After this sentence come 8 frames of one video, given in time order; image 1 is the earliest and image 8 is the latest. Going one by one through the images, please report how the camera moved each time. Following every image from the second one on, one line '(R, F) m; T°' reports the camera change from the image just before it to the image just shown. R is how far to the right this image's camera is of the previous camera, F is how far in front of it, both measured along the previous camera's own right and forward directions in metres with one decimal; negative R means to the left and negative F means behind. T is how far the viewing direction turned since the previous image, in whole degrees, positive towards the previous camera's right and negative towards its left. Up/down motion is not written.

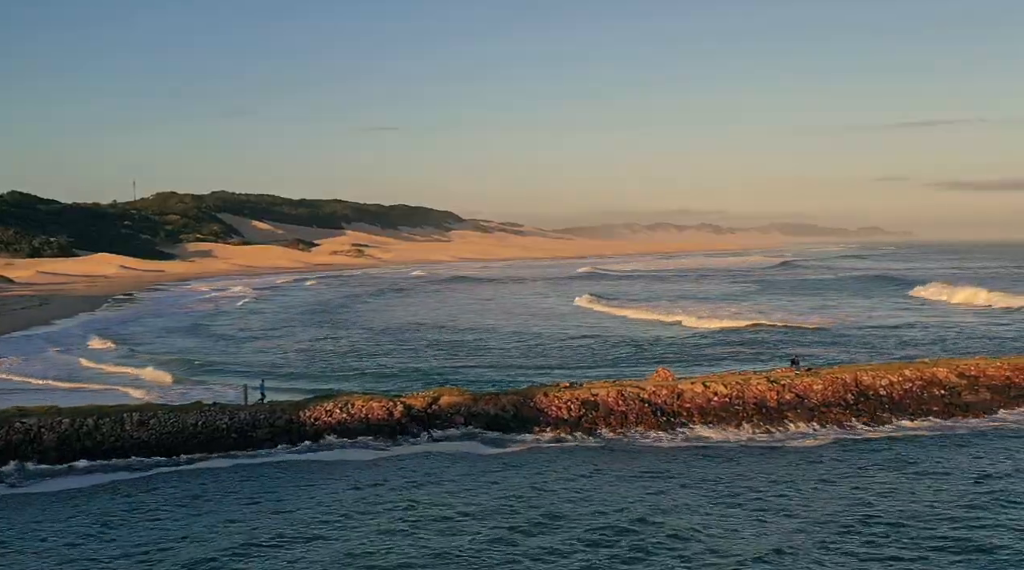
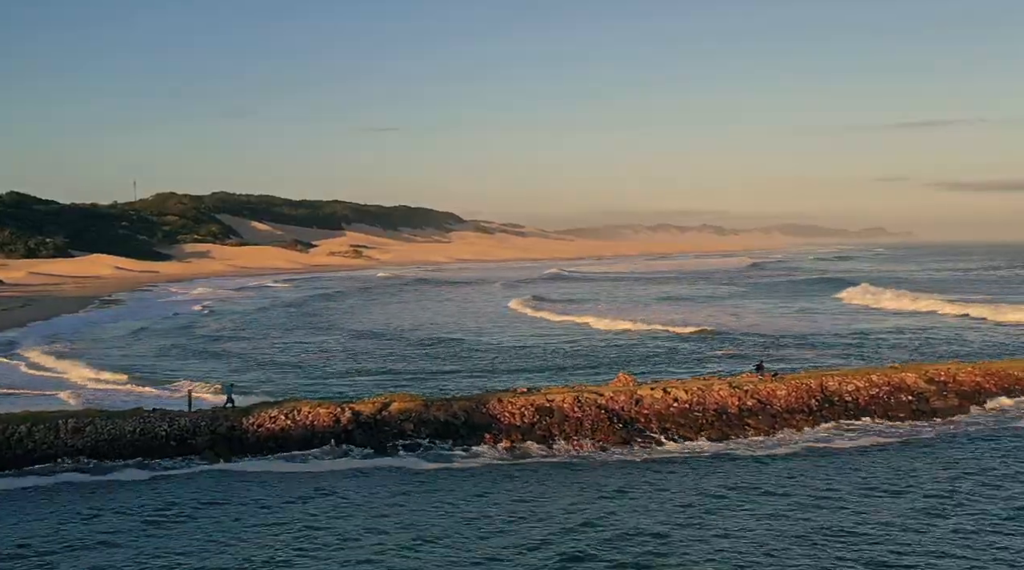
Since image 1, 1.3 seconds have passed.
(+1.0, +0.4) m; 0°
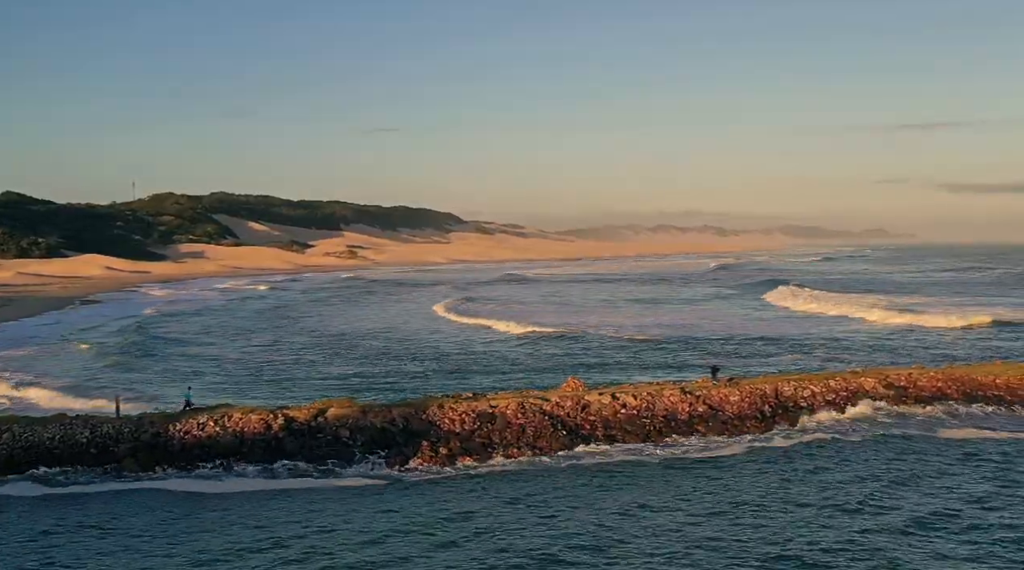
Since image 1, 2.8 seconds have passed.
(+1.2, +0.5) m; 0°
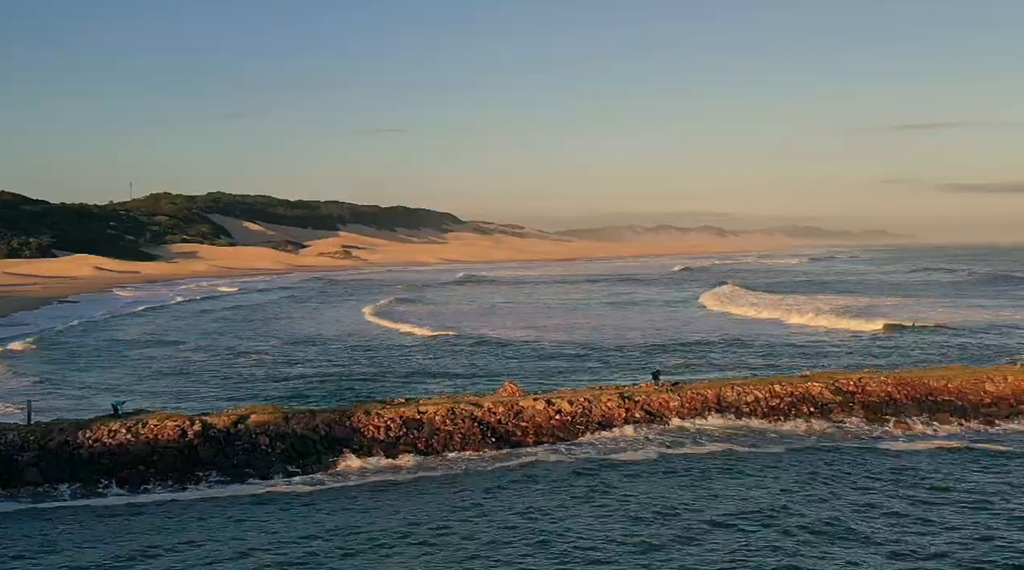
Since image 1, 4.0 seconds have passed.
(+1.4, +0.5) m; 0°
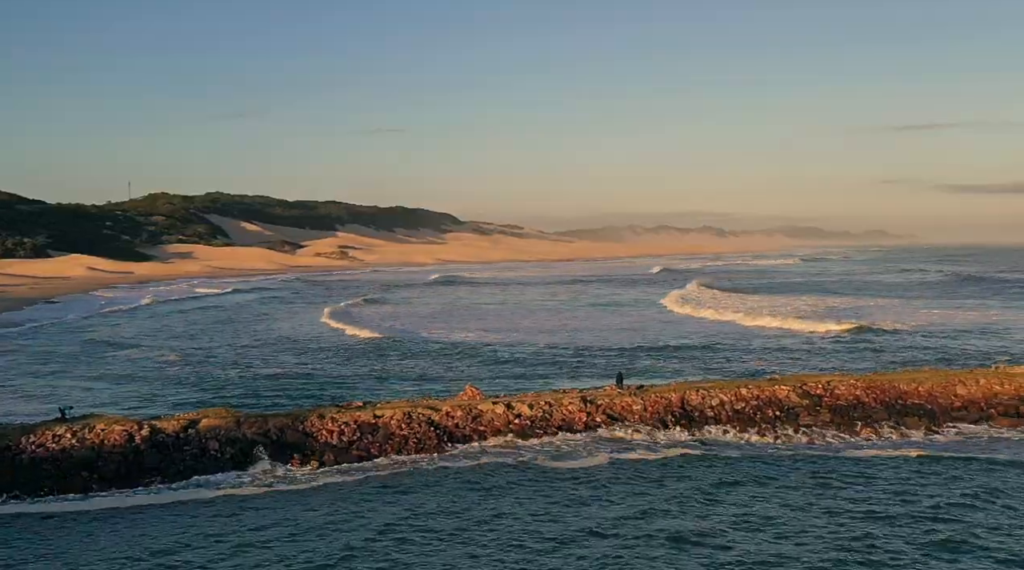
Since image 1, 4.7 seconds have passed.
(+0.9, +0.3) m; 0°
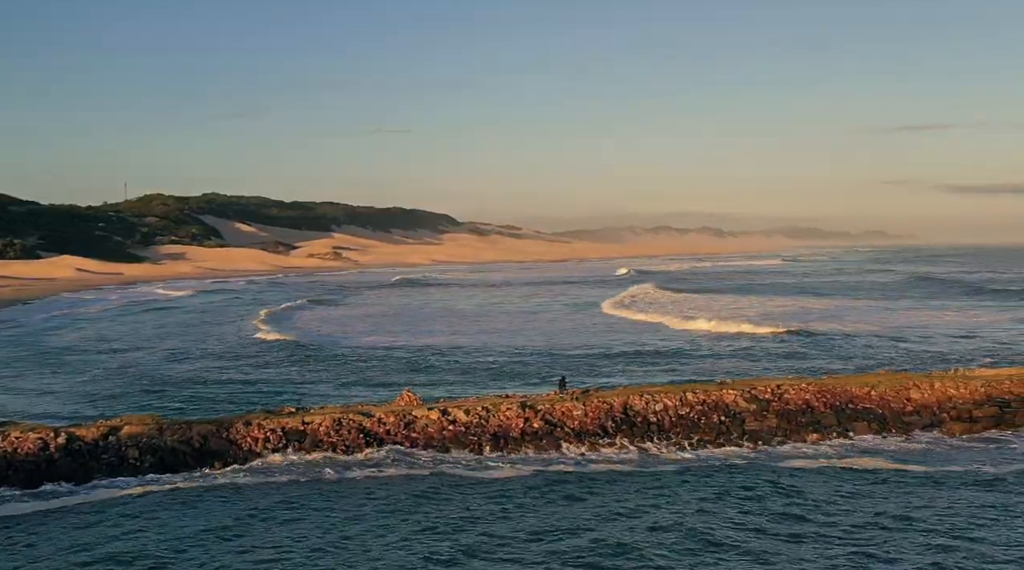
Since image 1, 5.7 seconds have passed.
(+1.3, +0.5) m; 0°
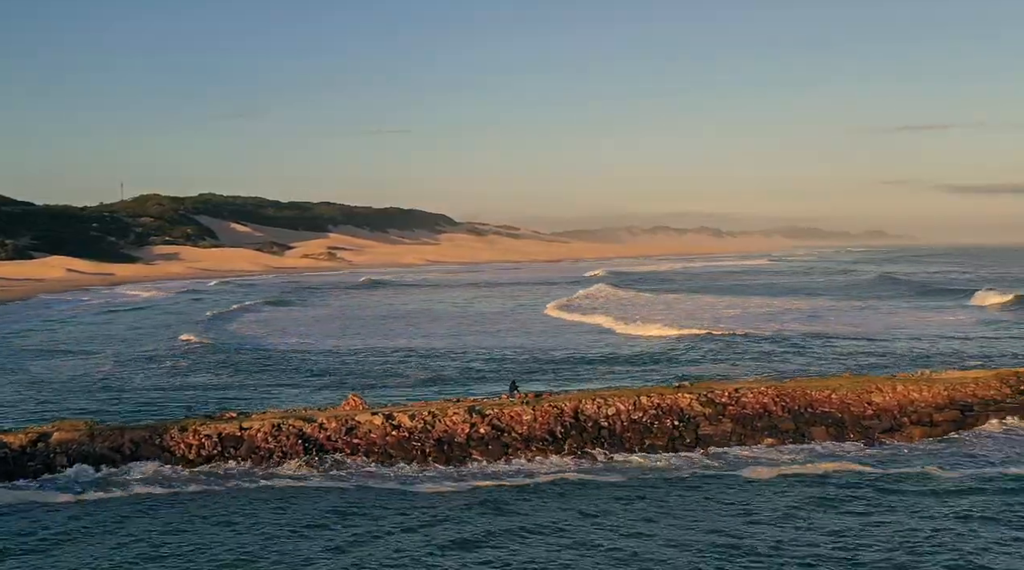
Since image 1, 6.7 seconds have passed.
(+1.1, +0.5) m; 0°
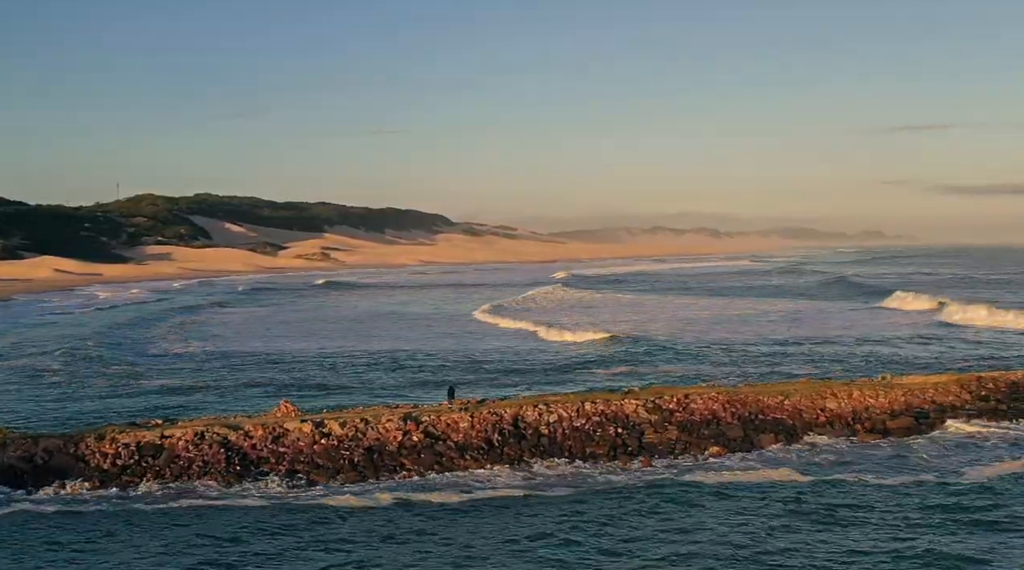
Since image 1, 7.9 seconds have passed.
(+1.2, +0.6) m; 0°
